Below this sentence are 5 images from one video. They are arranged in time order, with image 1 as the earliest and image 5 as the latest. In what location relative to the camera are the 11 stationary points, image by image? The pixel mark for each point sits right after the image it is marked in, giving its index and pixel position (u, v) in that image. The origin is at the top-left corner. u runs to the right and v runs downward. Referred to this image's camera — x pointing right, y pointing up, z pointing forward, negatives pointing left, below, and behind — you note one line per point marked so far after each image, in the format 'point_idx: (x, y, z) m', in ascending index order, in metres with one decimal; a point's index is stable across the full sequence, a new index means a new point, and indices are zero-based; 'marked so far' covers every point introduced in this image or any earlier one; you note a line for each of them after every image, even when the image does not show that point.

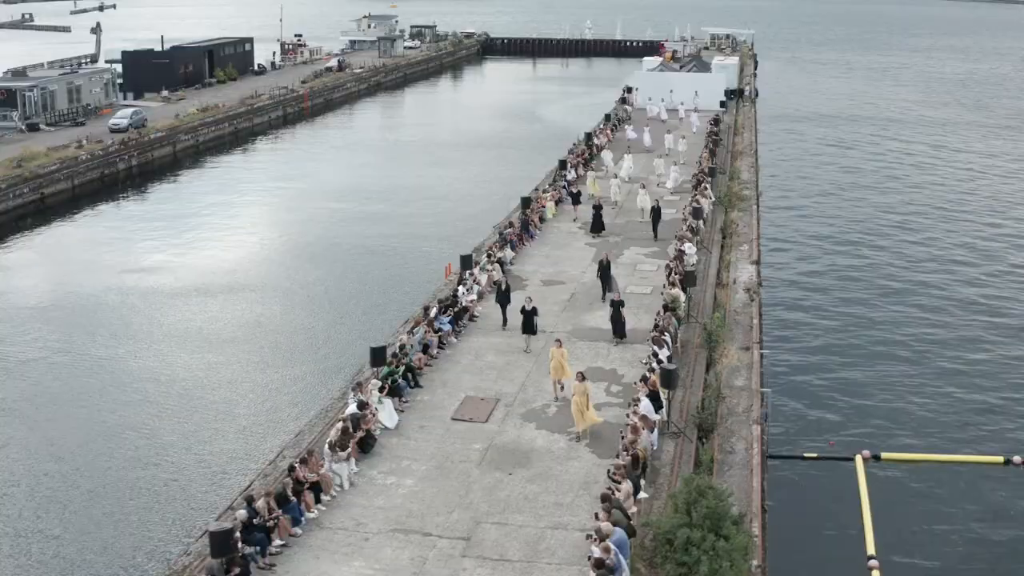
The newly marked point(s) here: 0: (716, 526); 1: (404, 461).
0: (+2.0, -2.3, +10.5) m
1: (-1.3, -2.1, +13.0) m
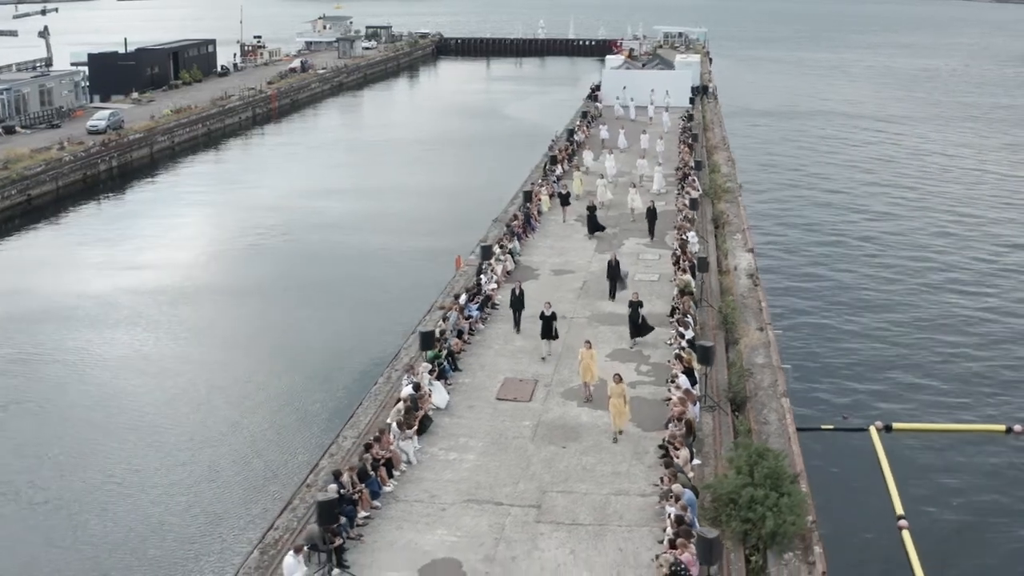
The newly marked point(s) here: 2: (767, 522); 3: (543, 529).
0: (+2.7, -2.0, +11.3) m
1: (-0.6, -1.9, +13.6) m
2: (+2.5, -2.3, +10.9) m
3: (+0.3, -2.5, +11.4) m
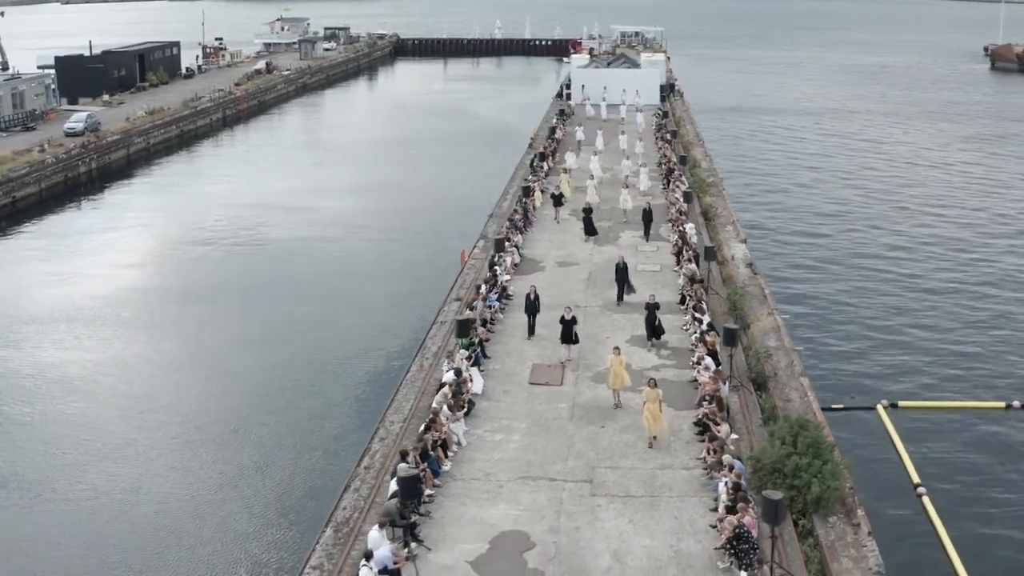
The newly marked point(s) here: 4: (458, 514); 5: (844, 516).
0: (+3.4, -1.8, +12.0) m
1: (-0.1, -1.7, +14.1) m
2: (+3.2, -2.1, +11.6) m
3: (+1.0, -2.4, +12.0) m
4: (-0.6, -2.4, +11.7) m
5: (+3.6, -2.4, +11.7) m
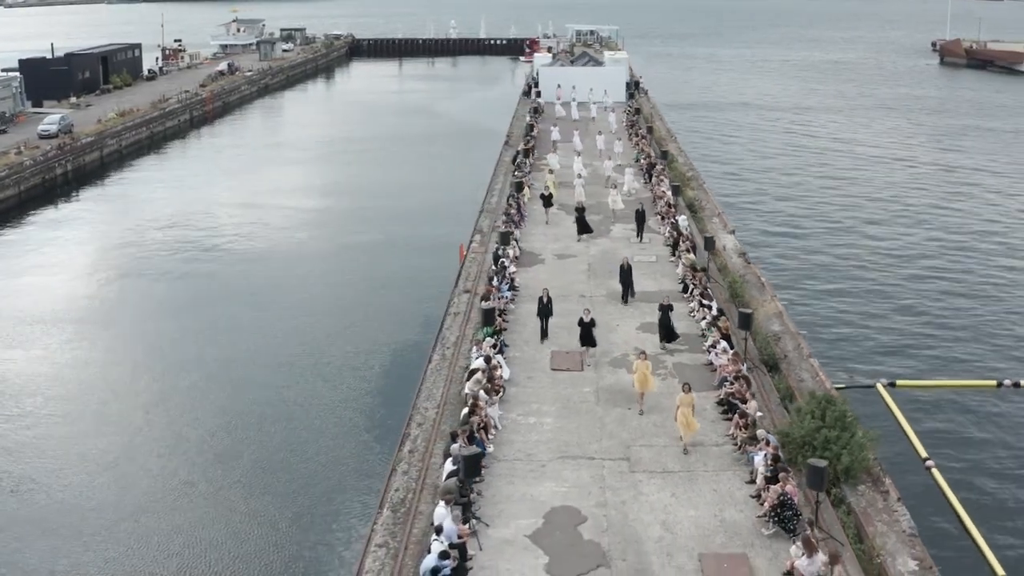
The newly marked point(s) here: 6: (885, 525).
0: (+3.9, -1.6, +12.6) m
1: (+0.3, -1.6, +14.7) m
2: (+3.7, -1.9, +12.2) m
3: (+1.5, -2.2, +12.6) m
4: (-0.1, -2.3, +12.2) m
5: (+4.1, -2.2, +12.4) m
6: (+3.9, -2.5, +11.6) m
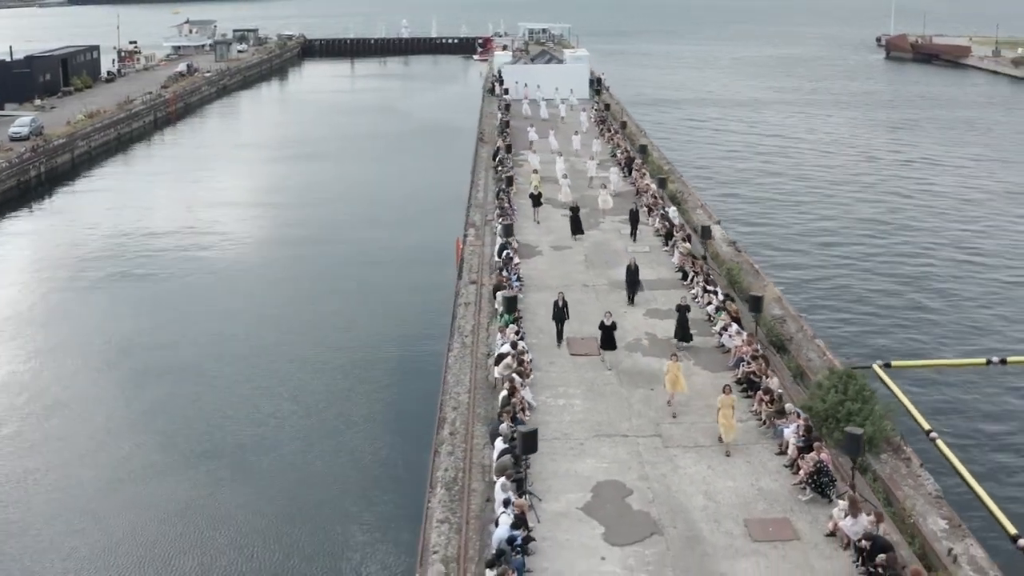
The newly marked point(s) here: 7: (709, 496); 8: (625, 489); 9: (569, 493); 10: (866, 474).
0: (+4.3, -1.4, +13.4) m
1: (+0.7, -1.4, +15.2) m
2: (+4.2, -1.7, +13.0) m
3: (+2.0, -2.0, +13.2) m
4: (+0.5, -2.1, +12.7) m
5: (+4.6, -2.0, +13.1) m
6: (+4.5, -2.3, +12.3) m
7: (+2.2, -2.3, +12.1) m
8: (+1.3, -2.3, +12.3) m
9: (+0.6, -2.3, +12.2) m
10: (+4.1, -2.2, +12.7) m
